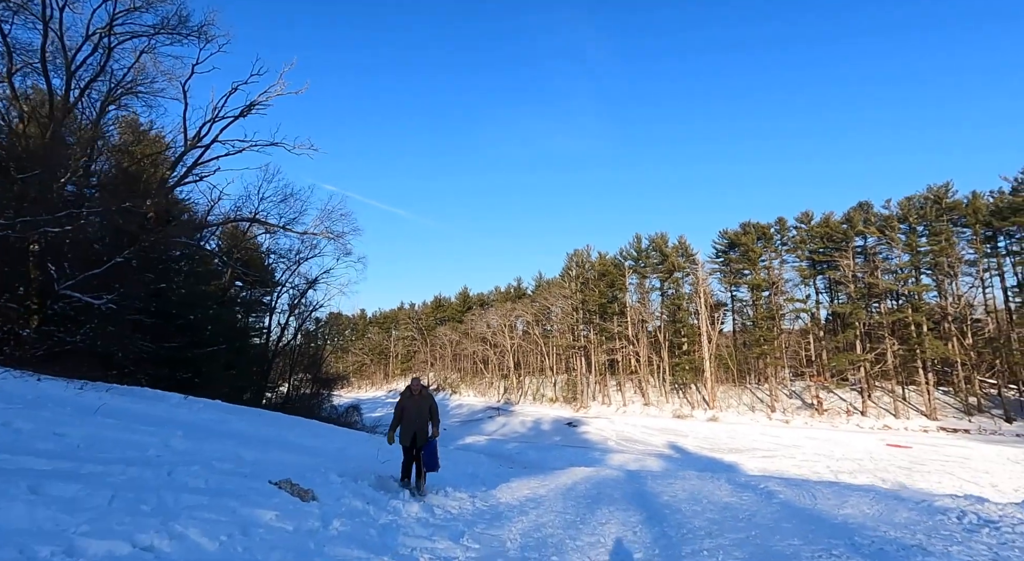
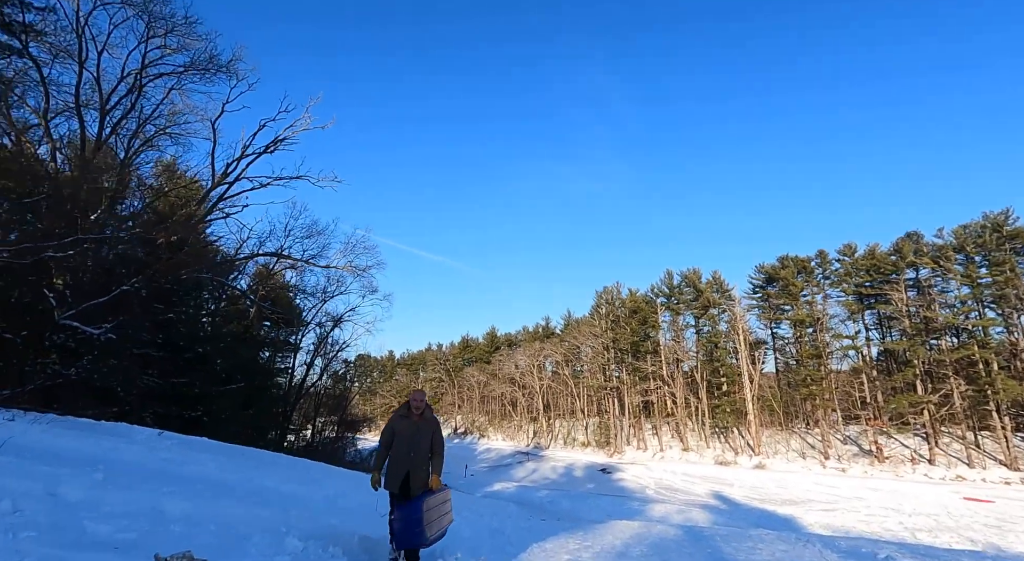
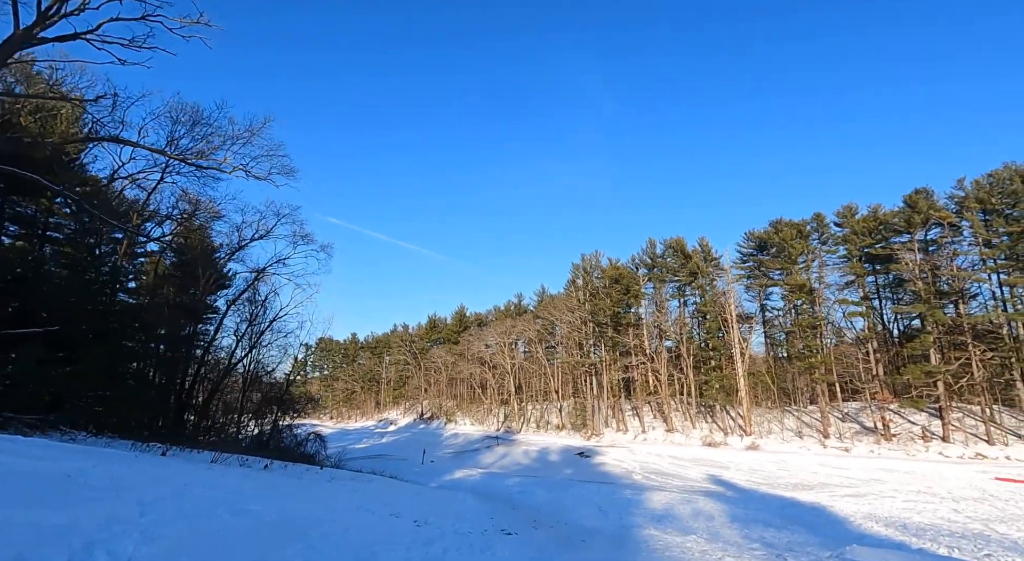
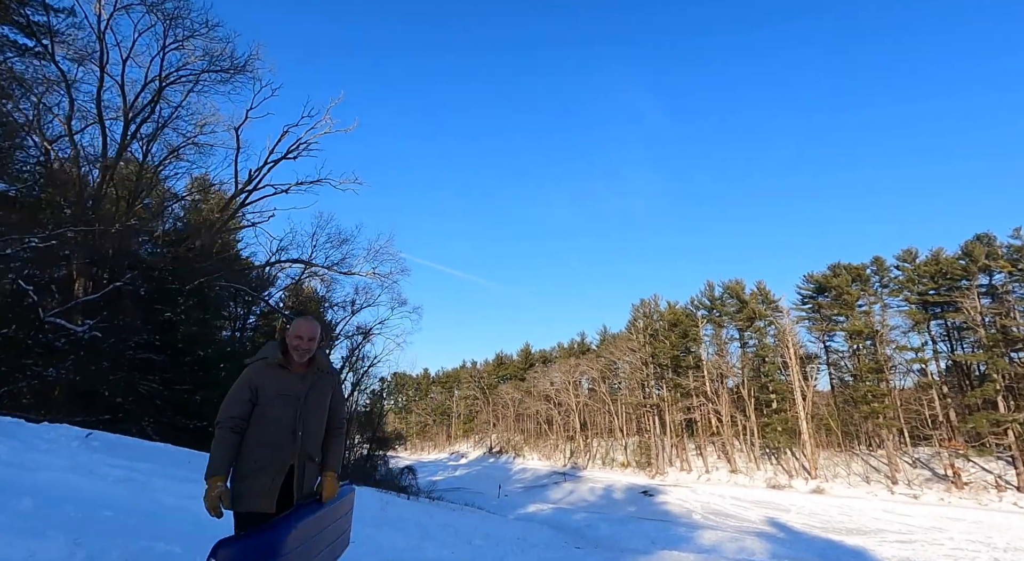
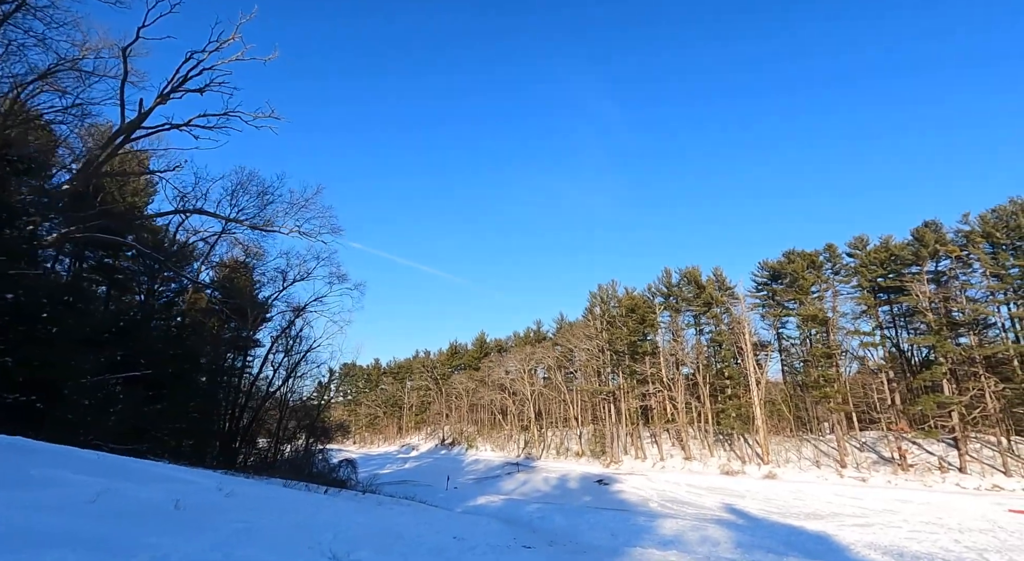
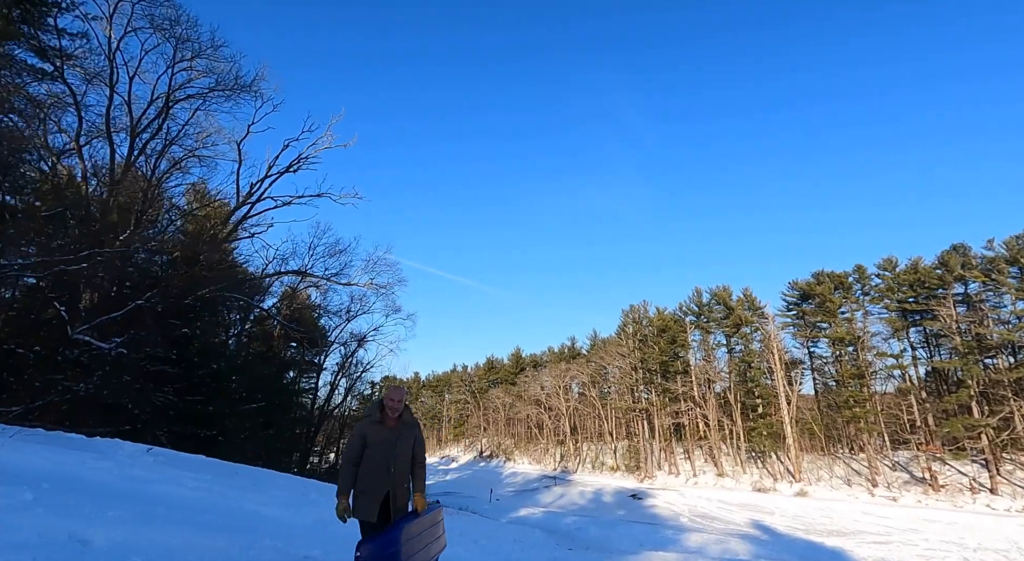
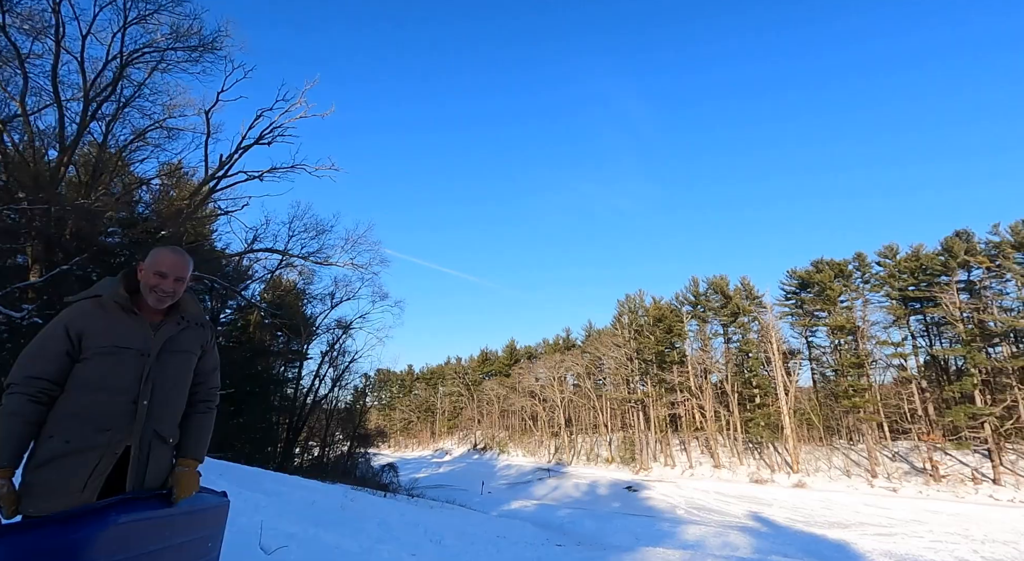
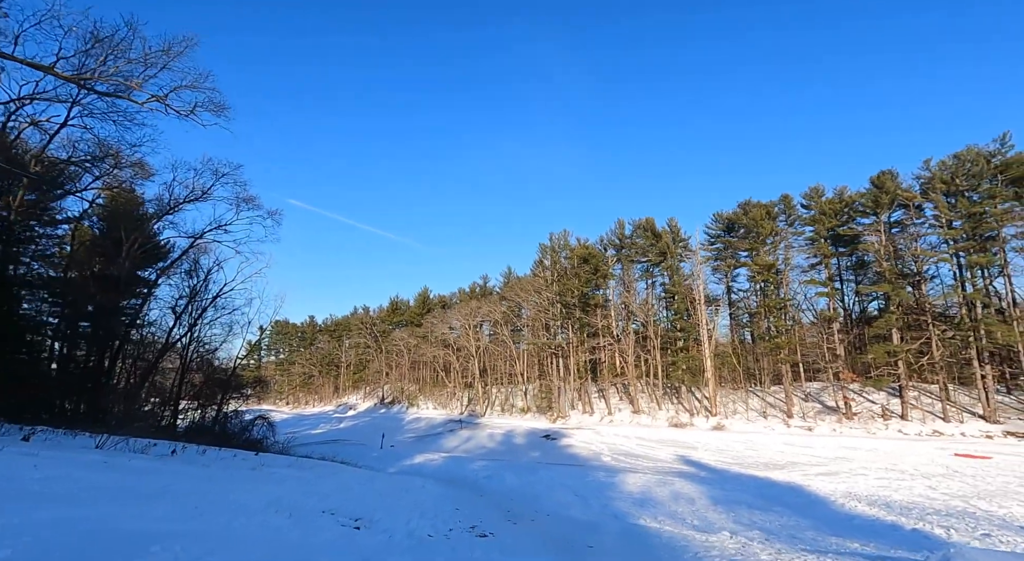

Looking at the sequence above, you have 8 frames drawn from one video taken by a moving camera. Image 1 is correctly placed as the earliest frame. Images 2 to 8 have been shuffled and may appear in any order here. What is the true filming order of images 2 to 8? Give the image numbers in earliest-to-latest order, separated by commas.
2, 6, 4, 7, 5, 3, 8
